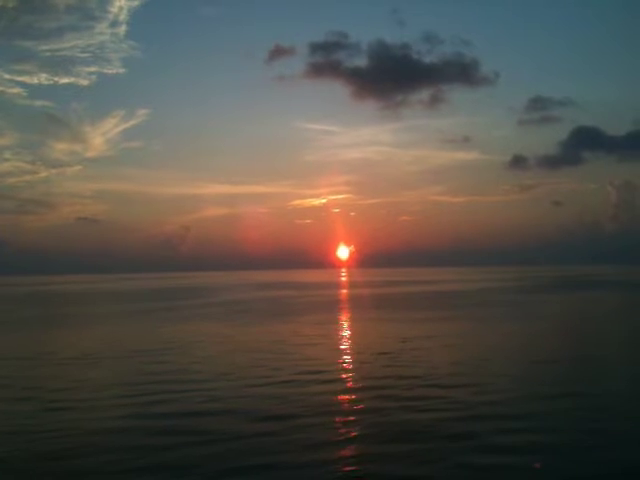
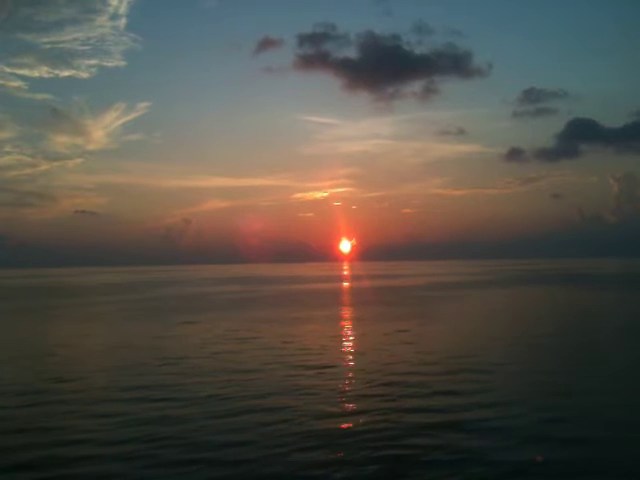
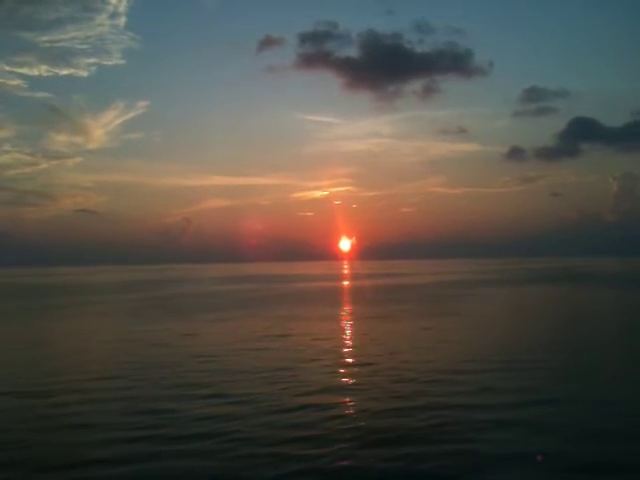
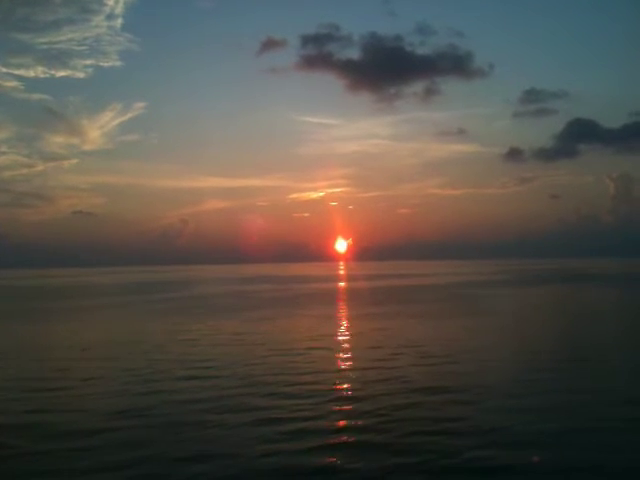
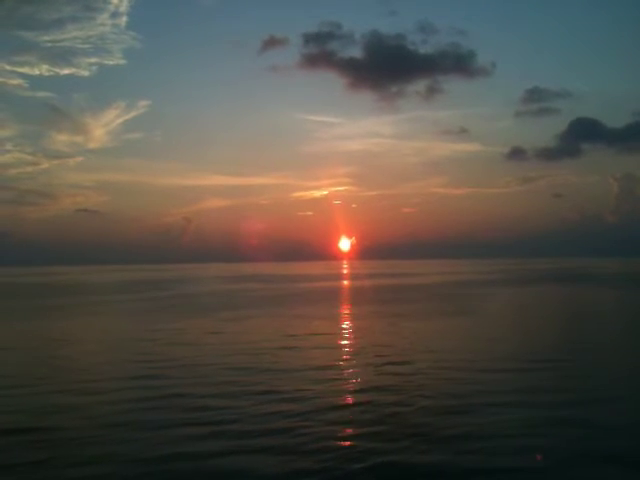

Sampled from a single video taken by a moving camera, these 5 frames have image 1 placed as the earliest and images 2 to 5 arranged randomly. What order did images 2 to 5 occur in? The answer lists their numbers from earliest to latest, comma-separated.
4, 5, 3, 2
